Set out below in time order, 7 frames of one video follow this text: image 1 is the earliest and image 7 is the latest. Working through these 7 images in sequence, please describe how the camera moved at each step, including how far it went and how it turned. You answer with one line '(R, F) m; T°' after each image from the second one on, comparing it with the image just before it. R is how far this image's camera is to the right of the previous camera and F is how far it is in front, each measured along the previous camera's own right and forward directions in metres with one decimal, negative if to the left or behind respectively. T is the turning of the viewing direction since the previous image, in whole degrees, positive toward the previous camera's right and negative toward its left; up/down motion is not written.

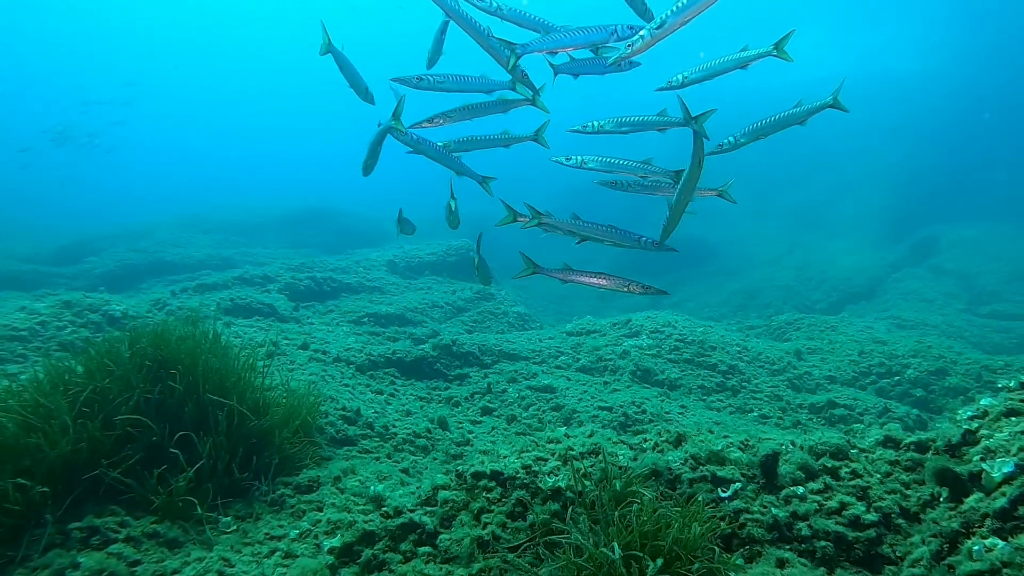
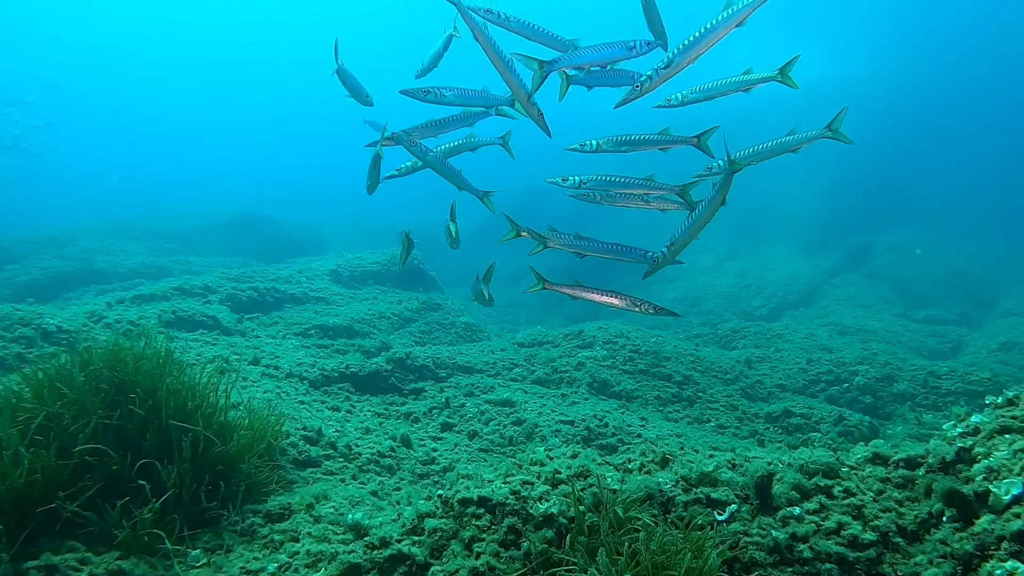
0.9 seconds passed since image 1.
(+2.0, 0.0) m; -15°
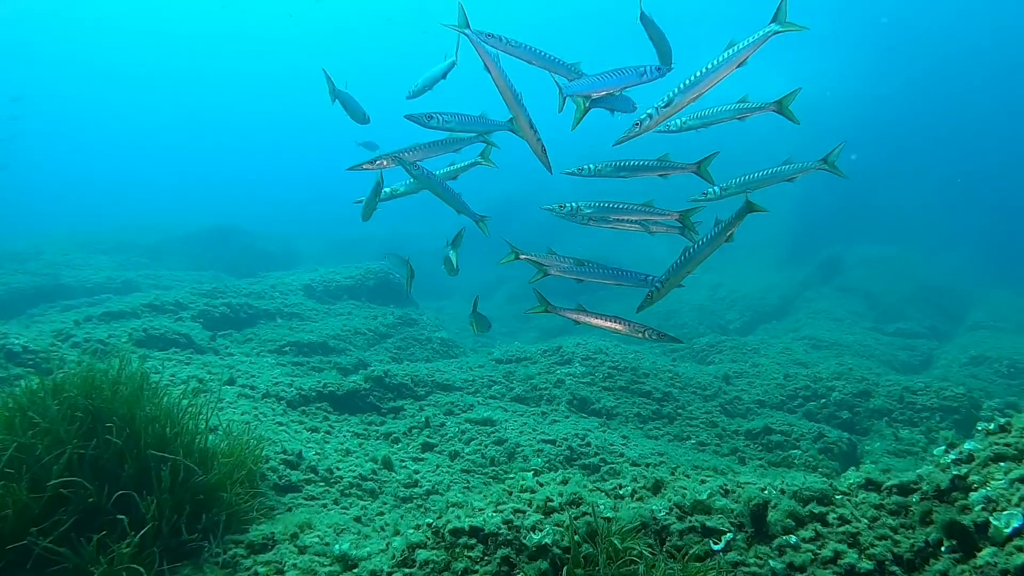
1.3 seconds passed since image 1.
(0.0, 0.0) m; +2°
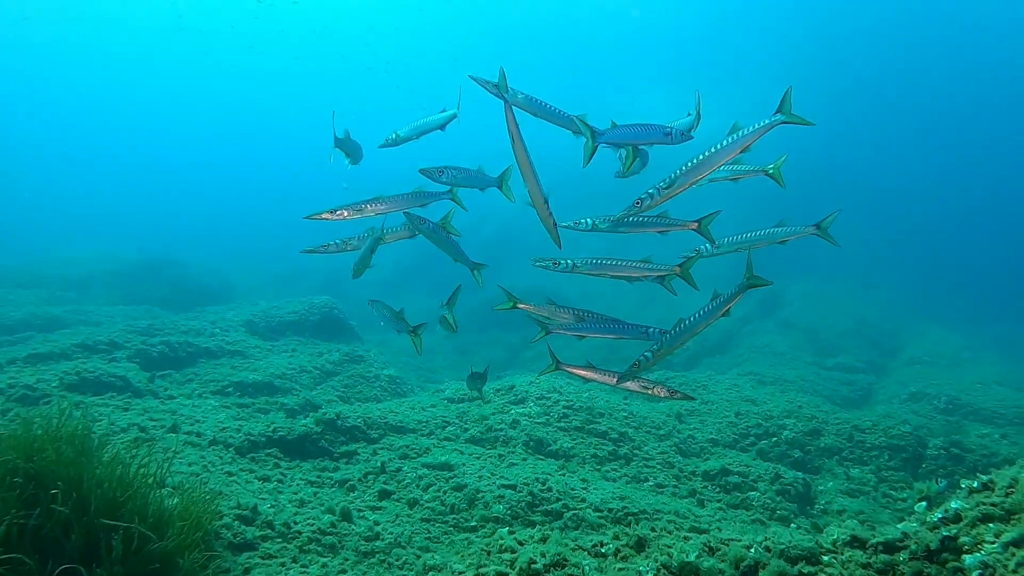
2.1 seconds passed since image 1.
(0.0, 0.0) m; +3°
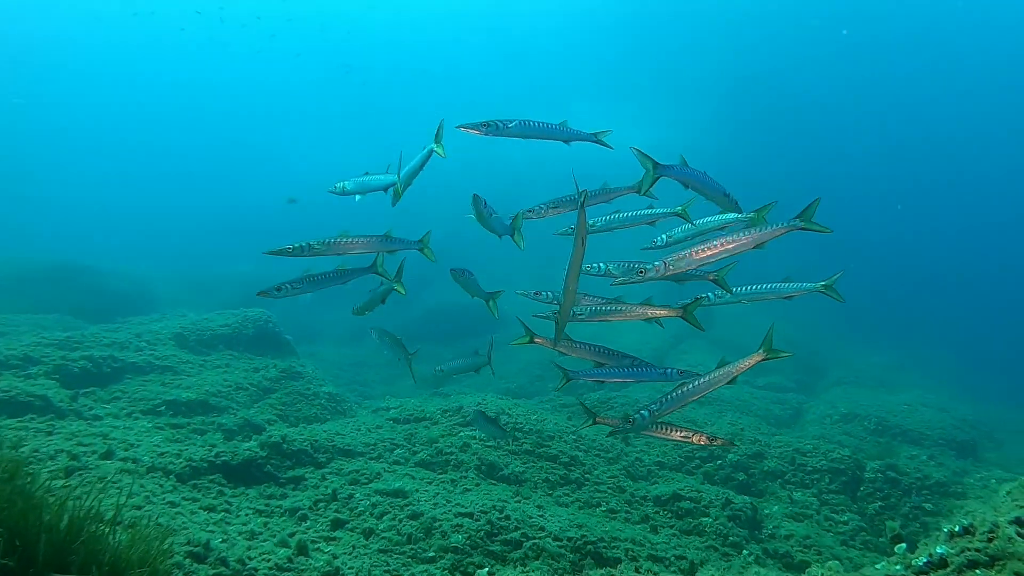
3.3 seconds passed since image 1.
(0.0, 0.0) m; +3°
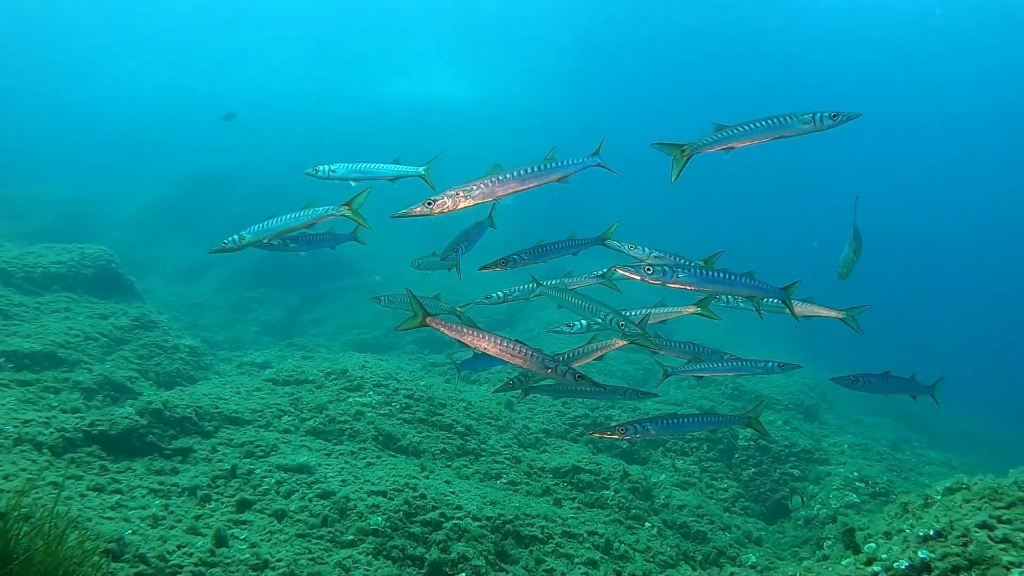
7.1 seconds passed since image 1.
(-0.1, 0.0) m; +7°
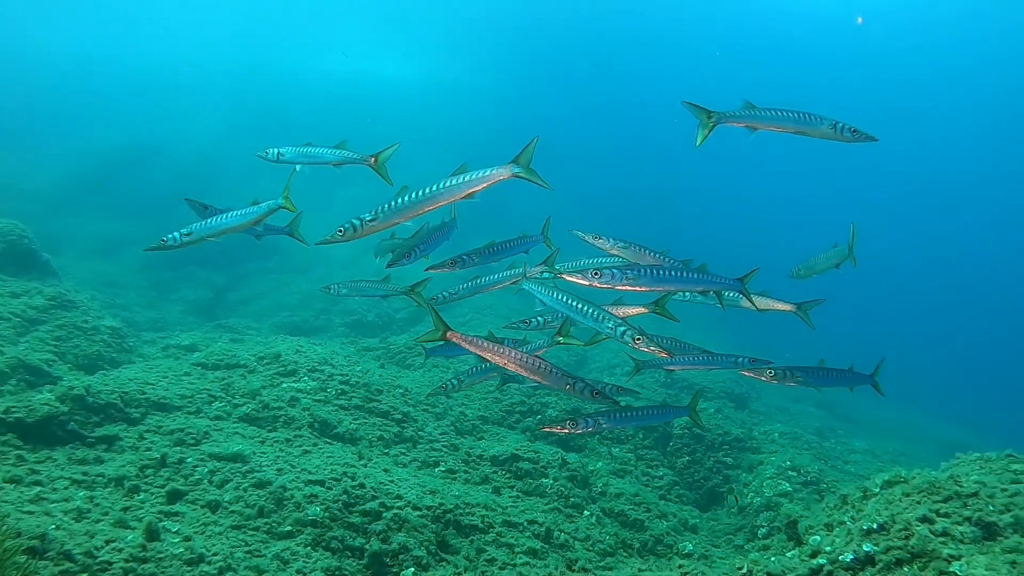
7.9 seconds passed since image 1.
(0.0, 0.0) m; +4°
